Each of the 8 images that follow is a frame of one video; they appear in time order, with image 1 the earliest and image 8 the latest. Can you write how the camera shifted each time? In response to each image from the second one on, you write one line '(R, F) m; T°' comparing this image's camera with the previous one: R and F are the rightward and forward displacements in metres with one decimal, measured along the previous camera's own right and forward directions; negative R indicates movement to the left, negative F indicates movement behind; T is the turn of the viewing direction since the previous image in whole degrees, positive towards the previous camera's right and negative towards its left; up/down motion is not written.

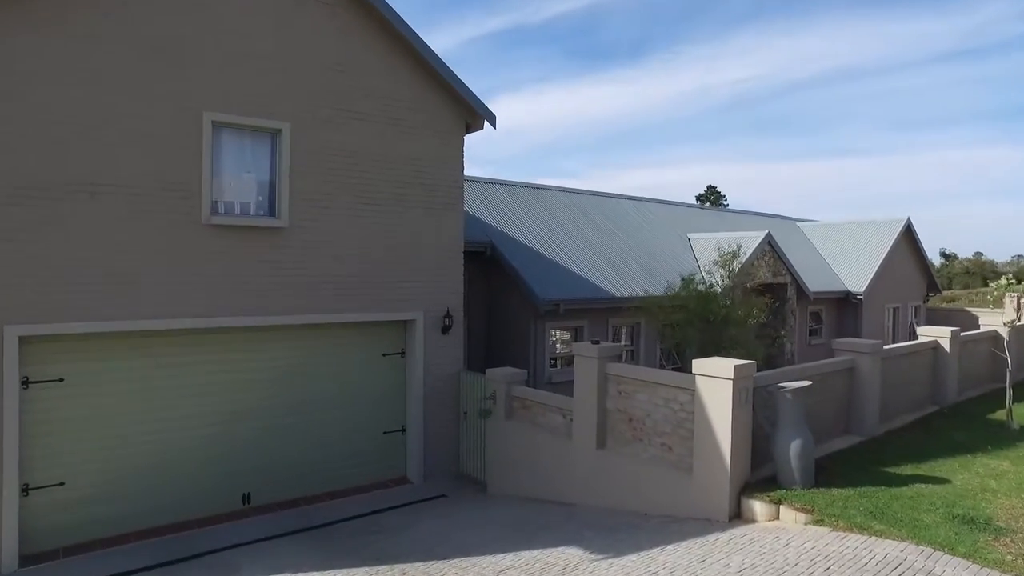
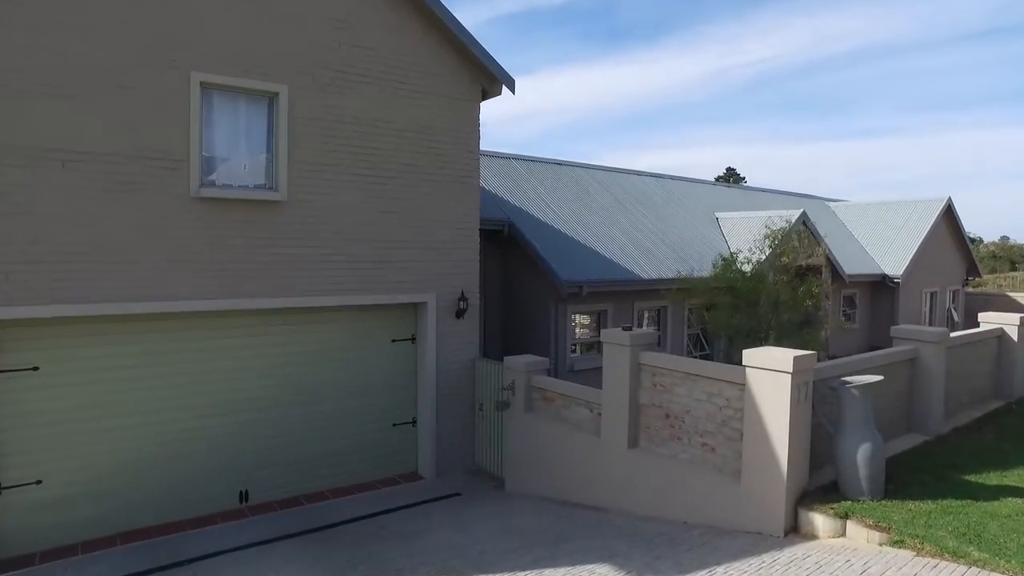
(-0.1, +0.9) m; -1°
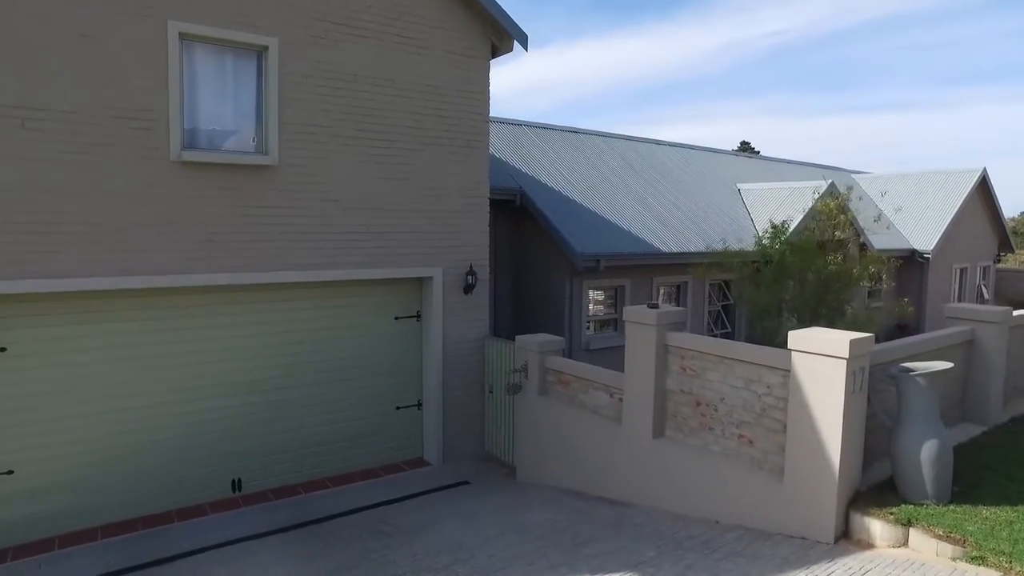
(0.0, +0.8) m; -1°
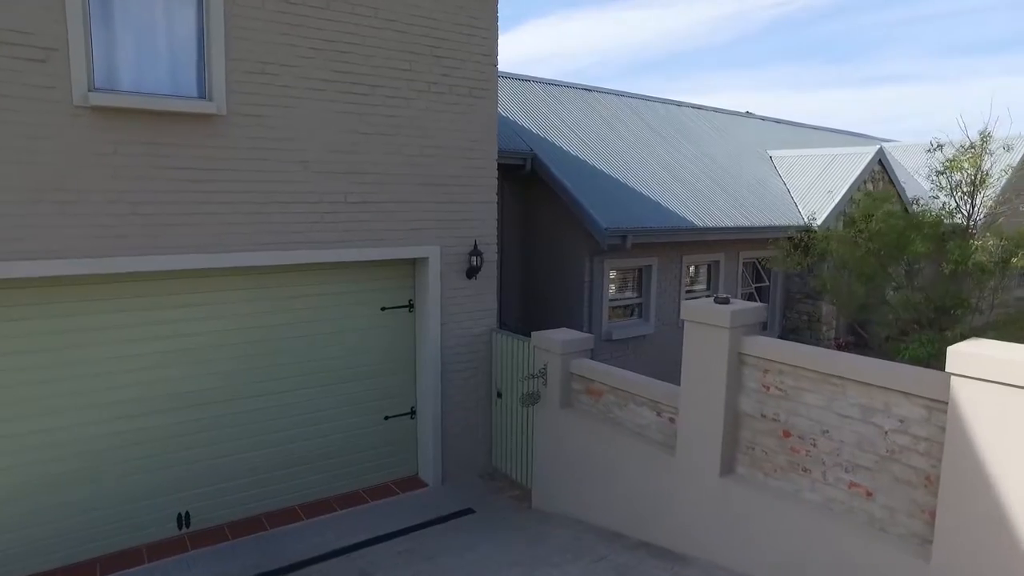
(-0.2, +1.8) m; 0°
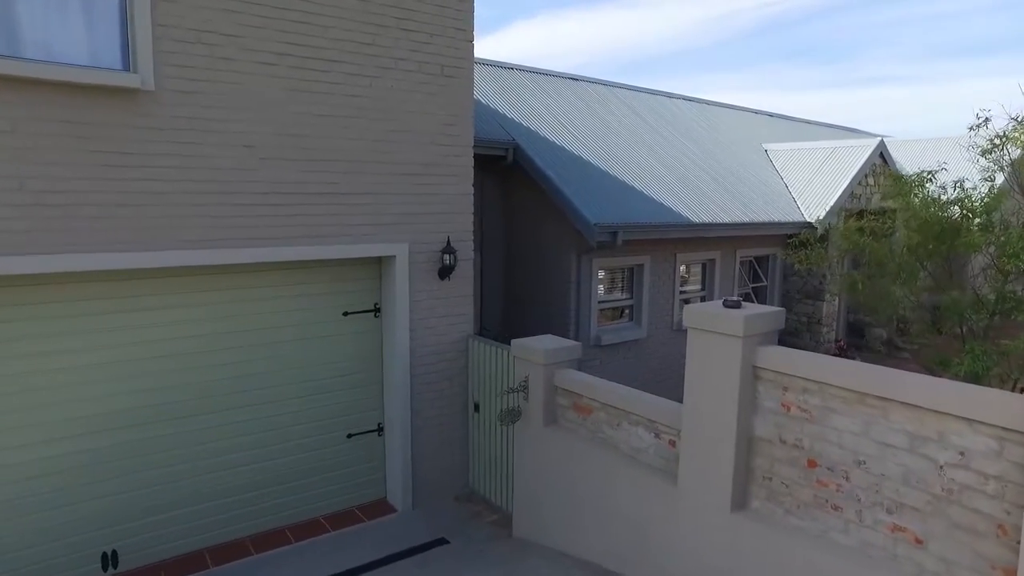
(+0.1, +0.8) m; +1°
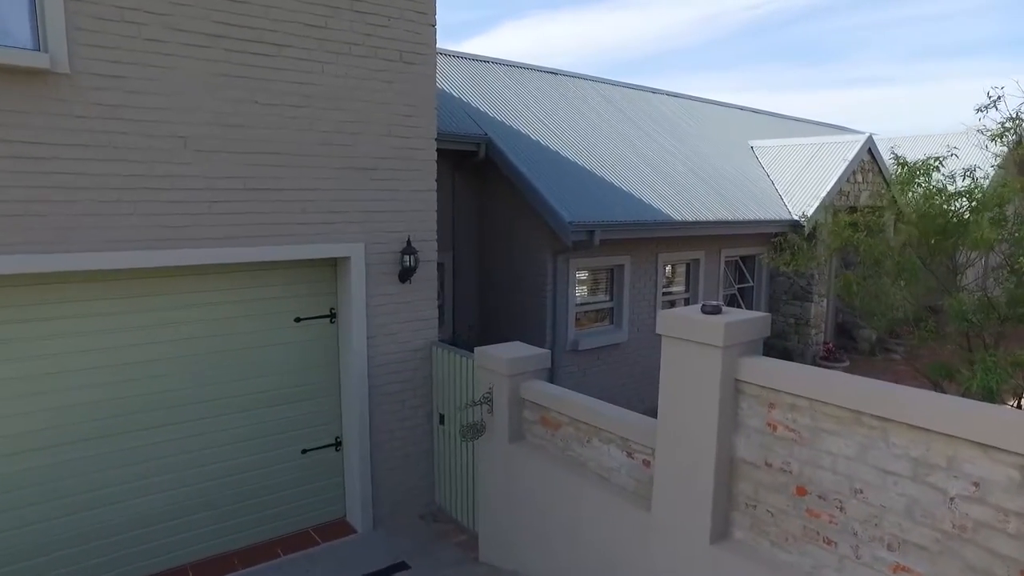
(+0.2, +0.5) m; +1°
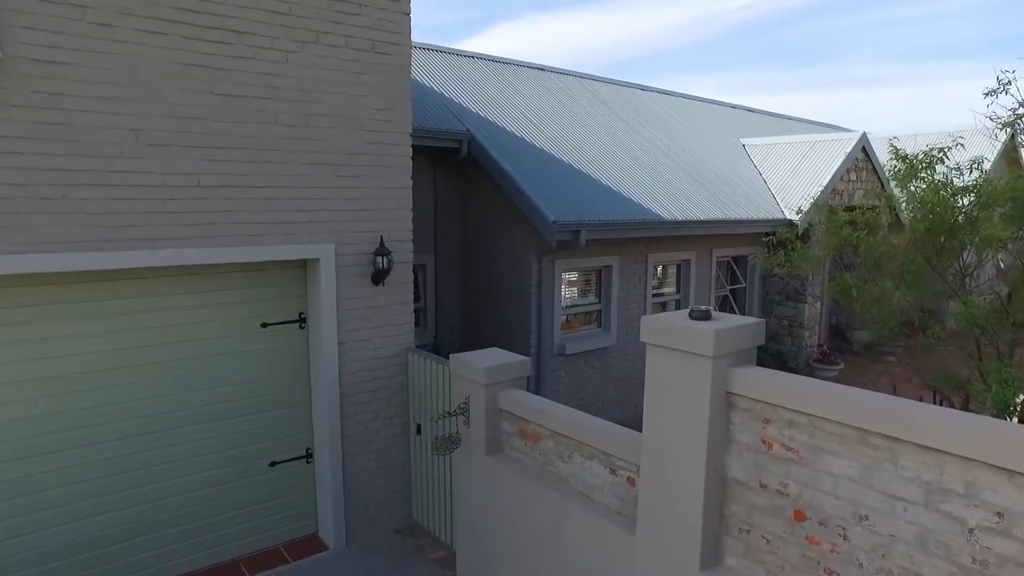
(+0.1, +0.3) m; +1°
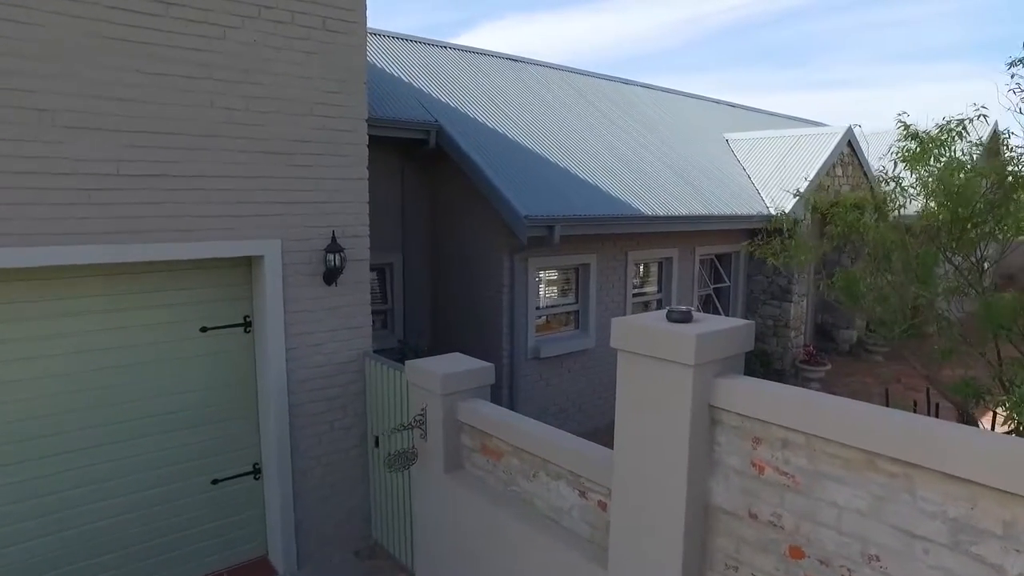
(+0.2, +0.5) m; +1°
